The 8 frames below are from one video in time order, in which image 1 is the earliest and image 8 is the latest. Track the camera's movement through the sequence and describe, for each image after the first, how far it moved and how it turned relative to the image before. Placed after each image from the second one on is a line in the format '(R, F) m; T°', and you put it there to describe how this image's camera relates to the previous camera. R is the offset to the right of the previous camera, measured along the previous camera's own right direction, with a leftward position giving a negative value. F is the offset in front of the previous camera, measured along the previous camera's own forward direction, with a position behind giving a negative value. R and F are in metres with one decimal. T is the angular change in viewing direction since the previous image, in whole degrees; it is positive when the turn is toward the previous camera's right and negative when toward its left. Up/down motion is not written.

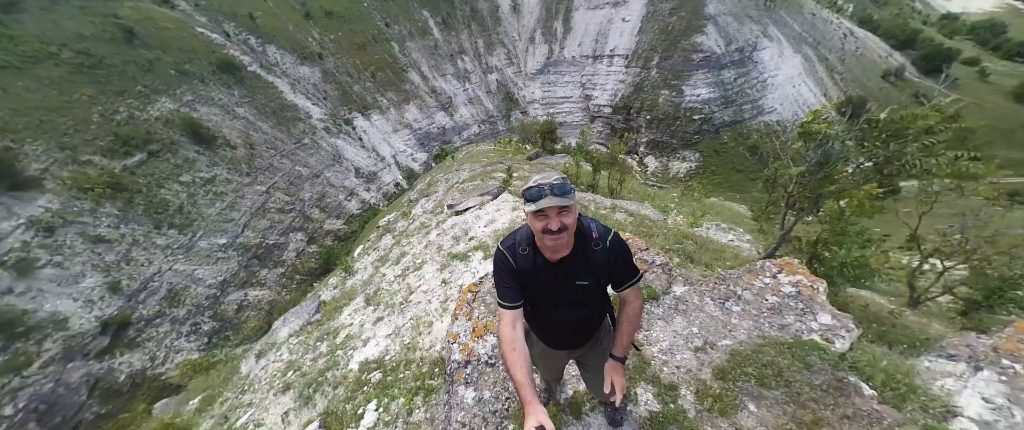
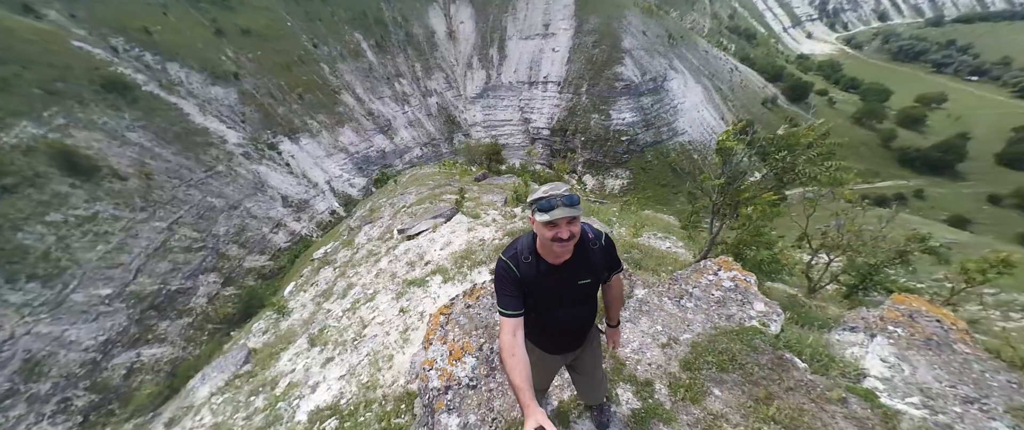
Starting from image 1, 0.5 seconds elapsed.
(-0.4, -0.1) m; +9°
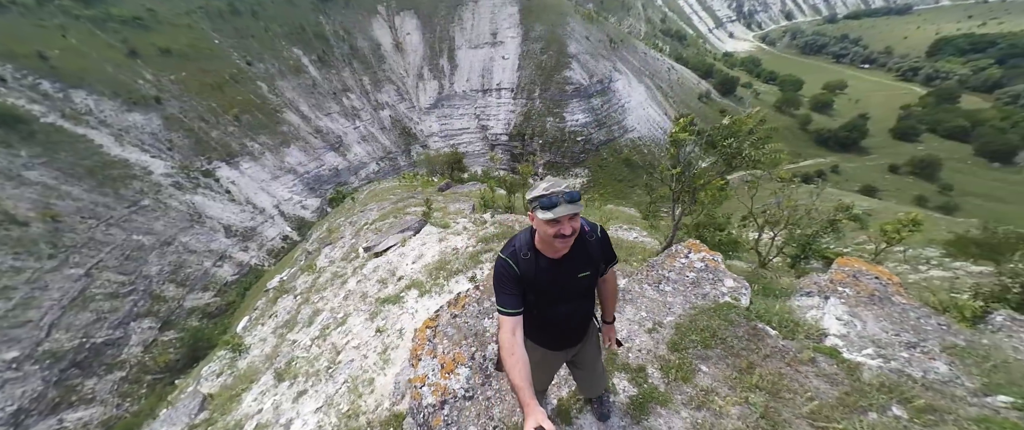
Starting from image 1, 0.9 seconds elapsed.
(-0.2, 0.0) m; +6°
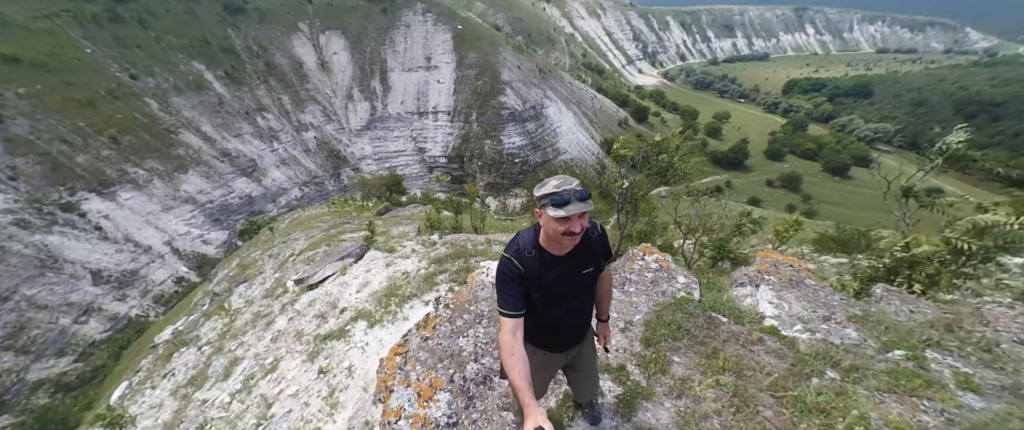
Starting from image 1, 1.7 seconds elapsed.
(-0.5, +0.1) m; +10°
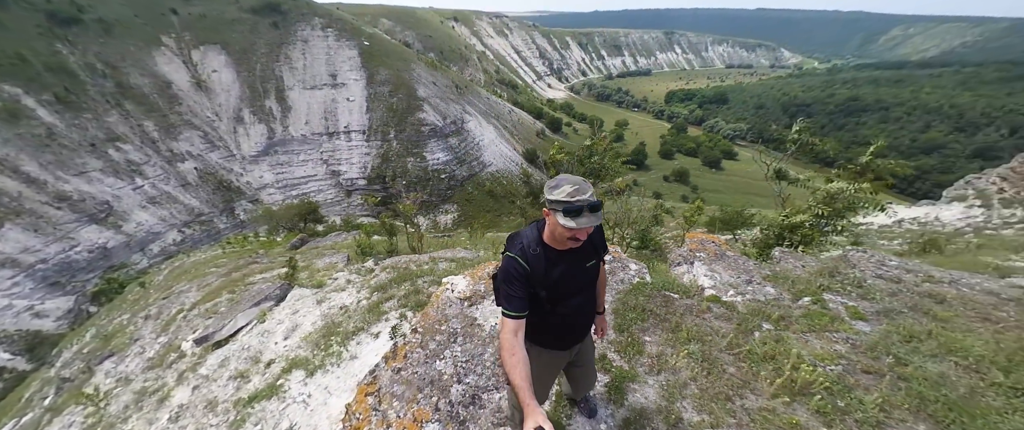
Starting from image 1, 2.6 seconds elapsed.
(-0.5, +0.1) m; +12°
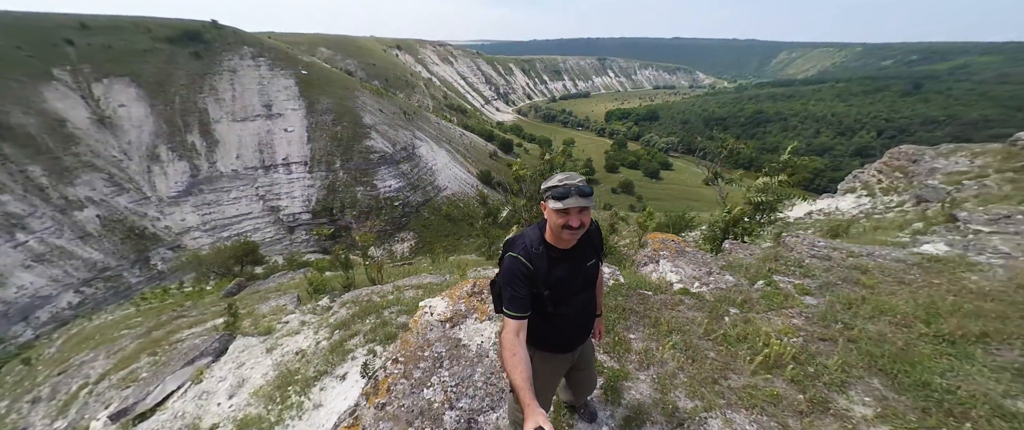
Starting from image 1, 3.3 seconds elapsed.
(-0.3, 0.0) m; +8°
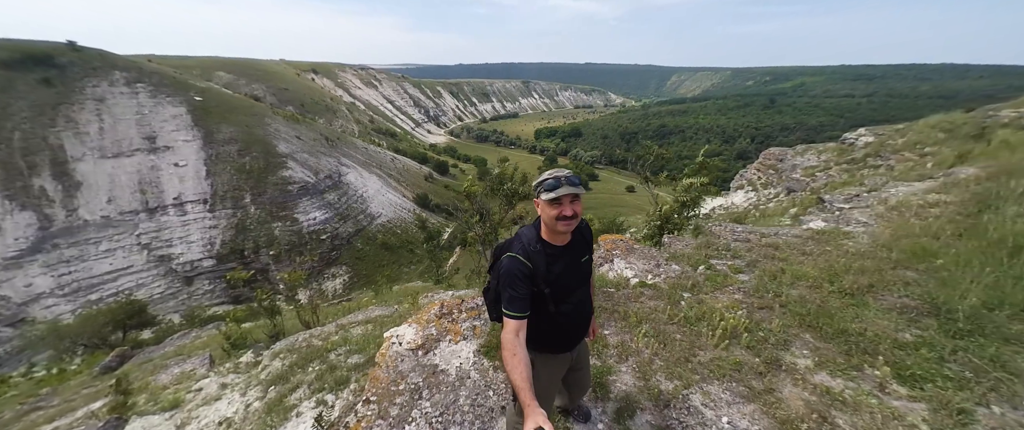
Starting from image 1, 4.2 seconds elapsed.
(-0.4, 0.0) m; +11°
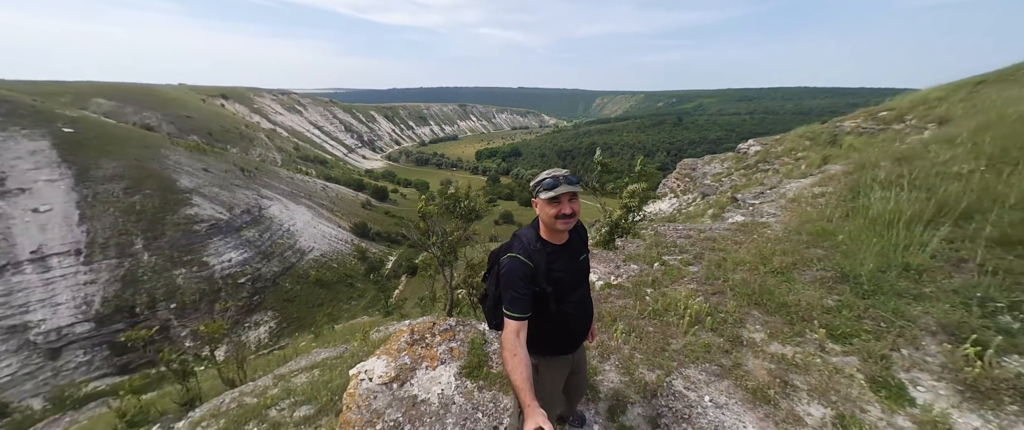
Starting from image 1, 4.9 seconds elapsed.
(-0.4, 0.0) m; +10°
